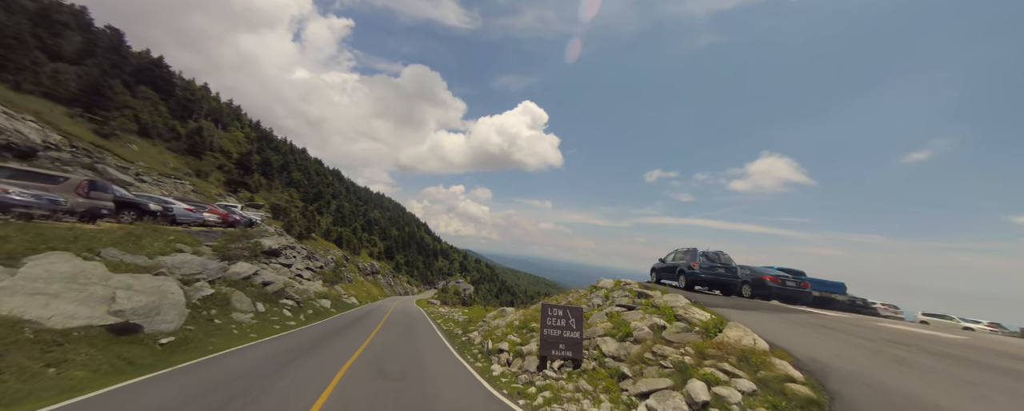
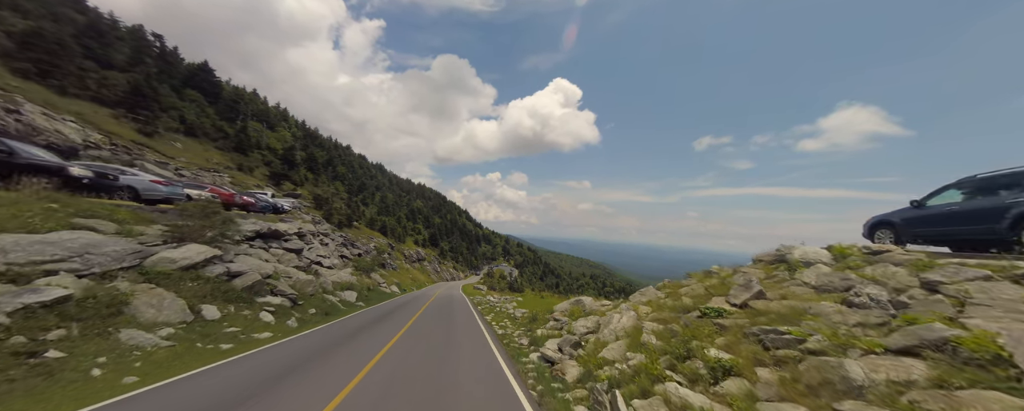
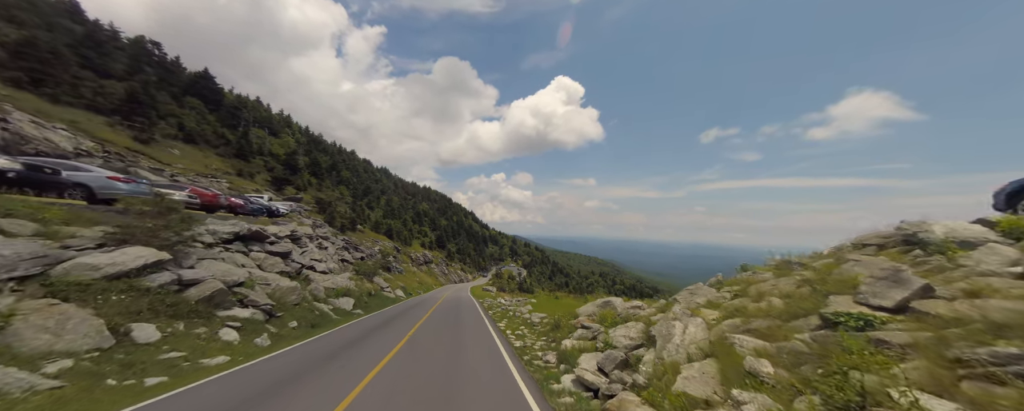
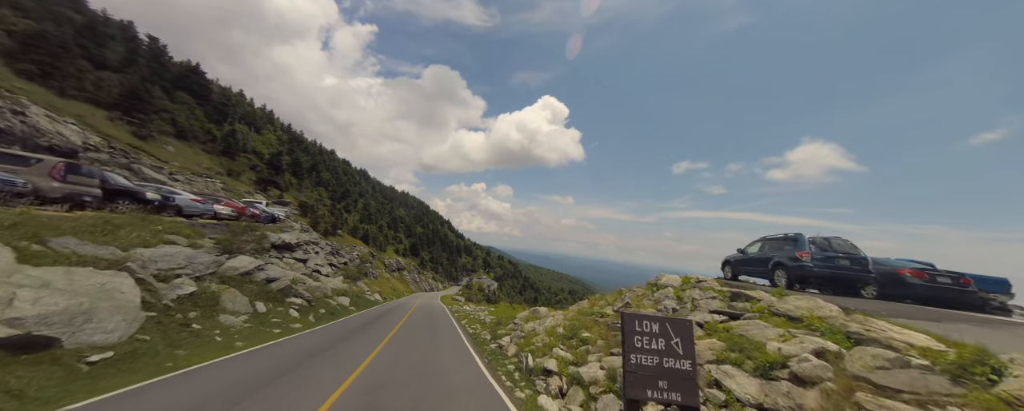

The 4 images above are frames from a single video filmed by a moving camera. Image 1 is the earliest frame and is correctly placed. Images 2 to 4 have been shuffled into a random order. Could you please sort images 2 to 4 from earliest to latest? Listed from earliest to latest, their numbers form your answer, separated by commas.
4, 2, 3
